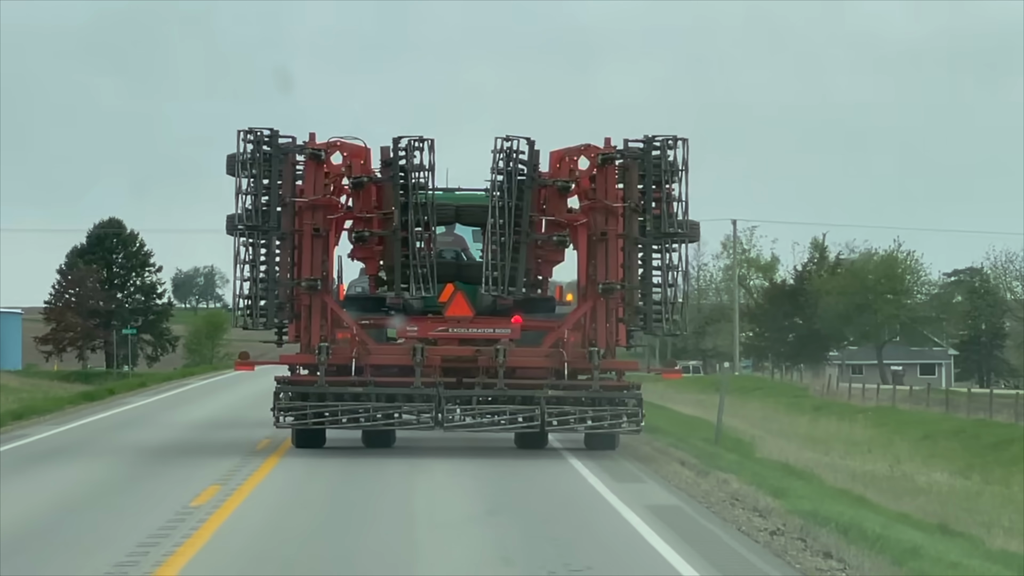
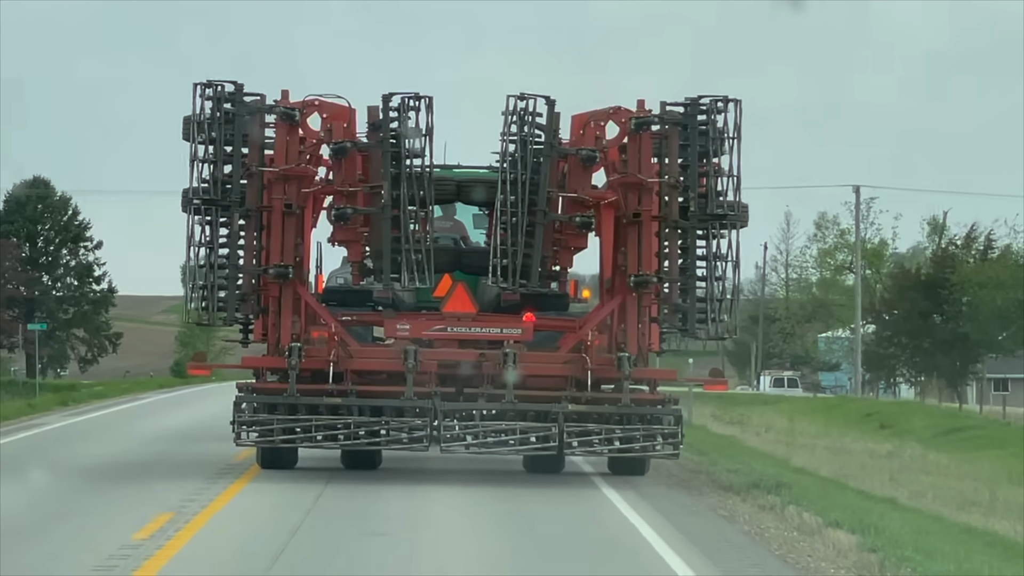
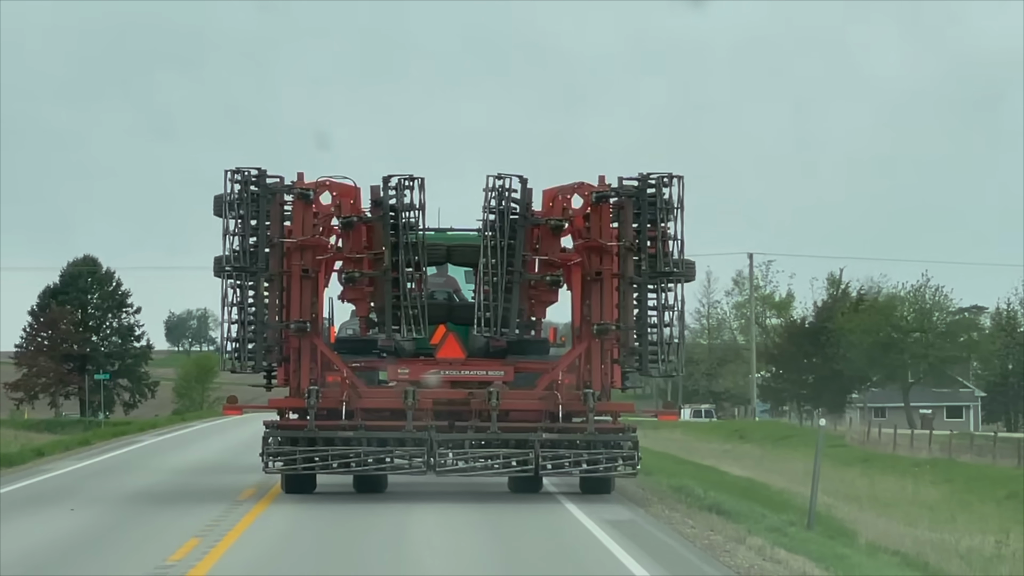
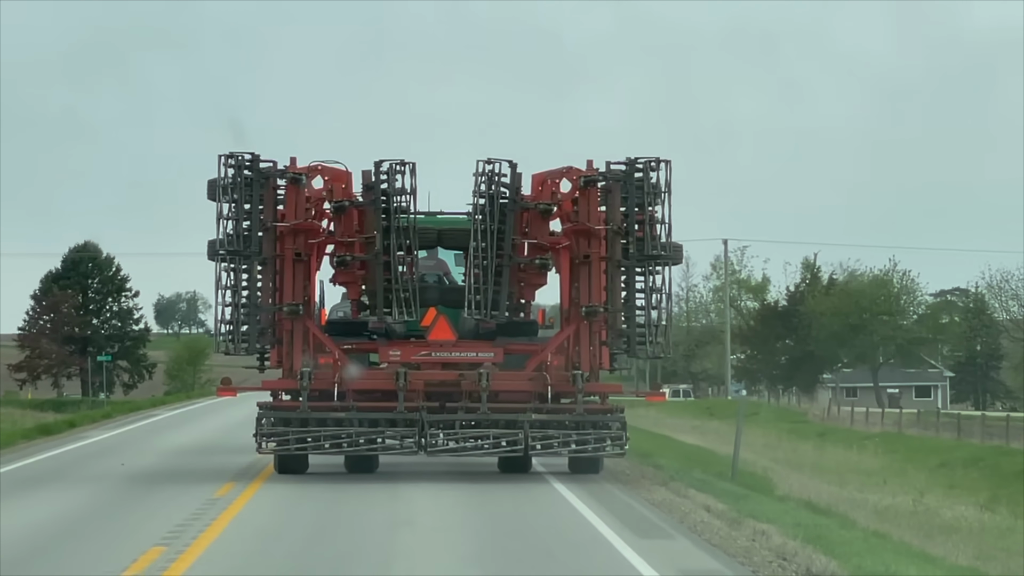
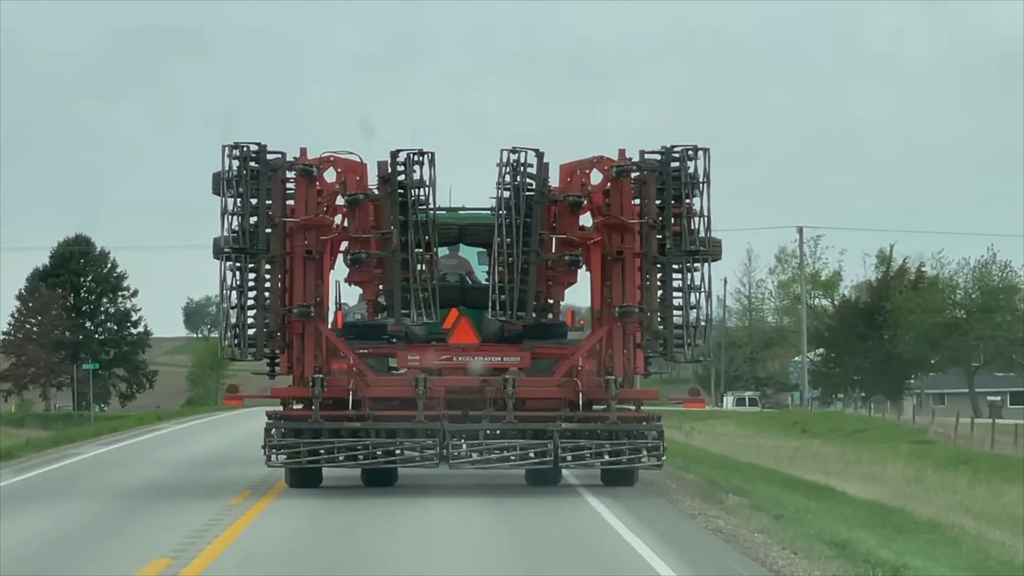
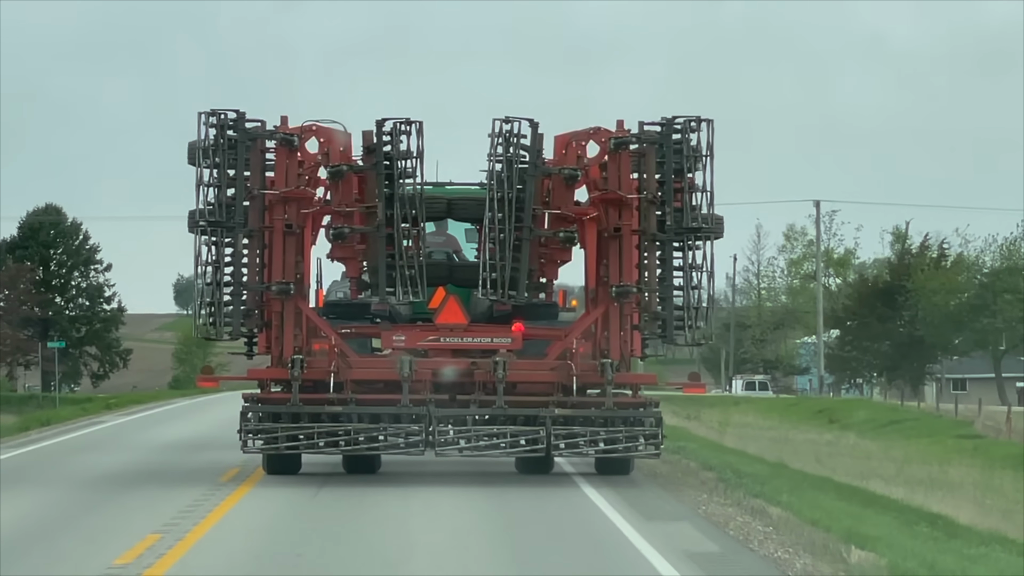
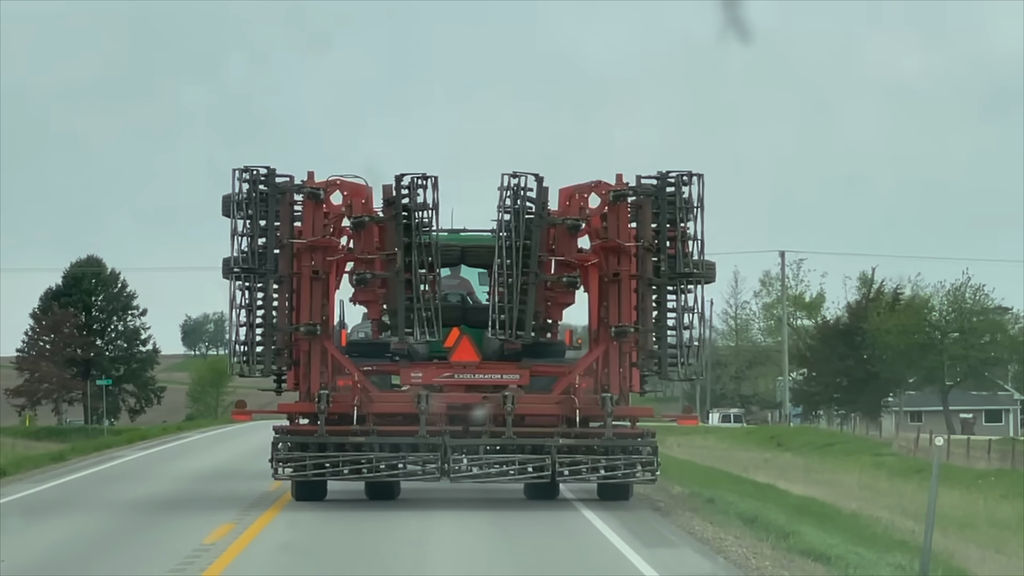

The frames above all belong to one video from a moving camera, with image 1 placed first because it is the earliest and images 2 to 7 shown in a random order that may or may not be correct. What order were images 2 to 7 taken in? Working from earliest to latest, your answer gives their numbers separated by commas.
4, 3, 7, 5, 6, 2
